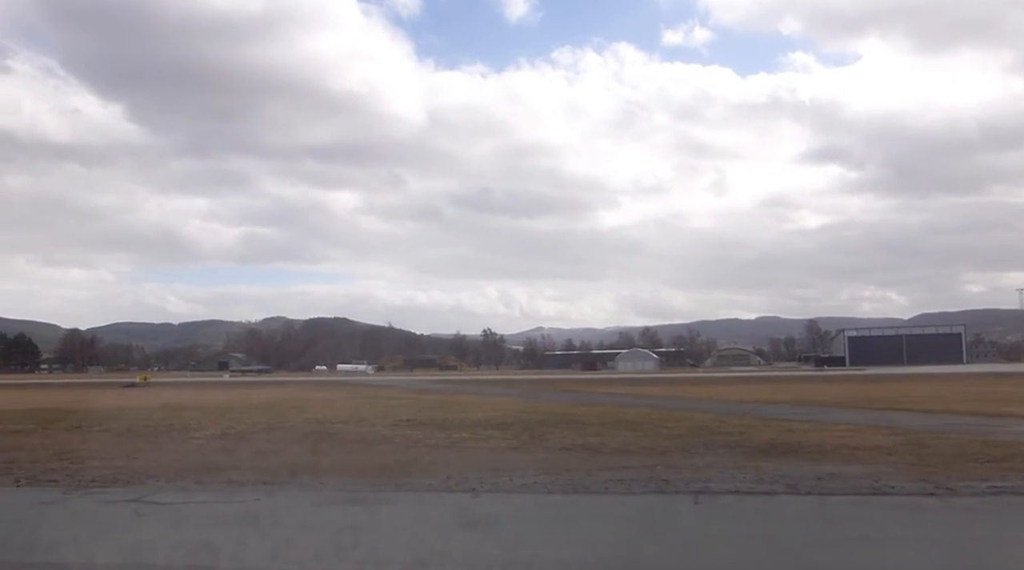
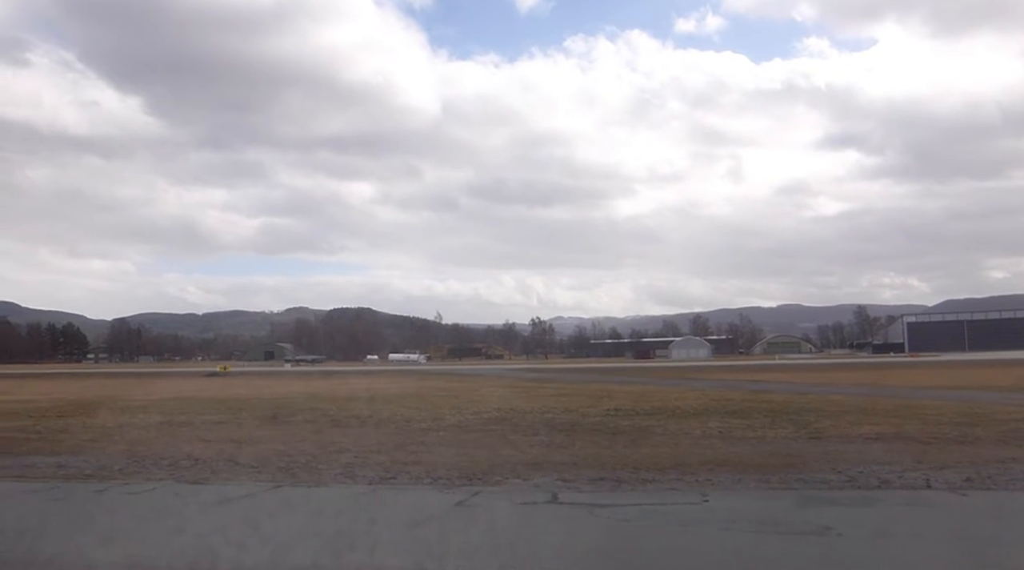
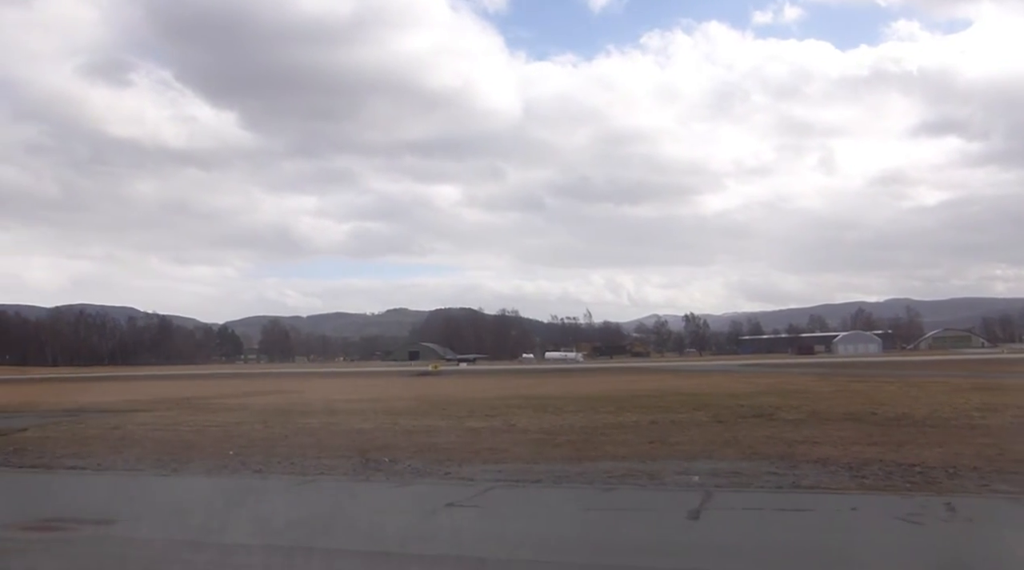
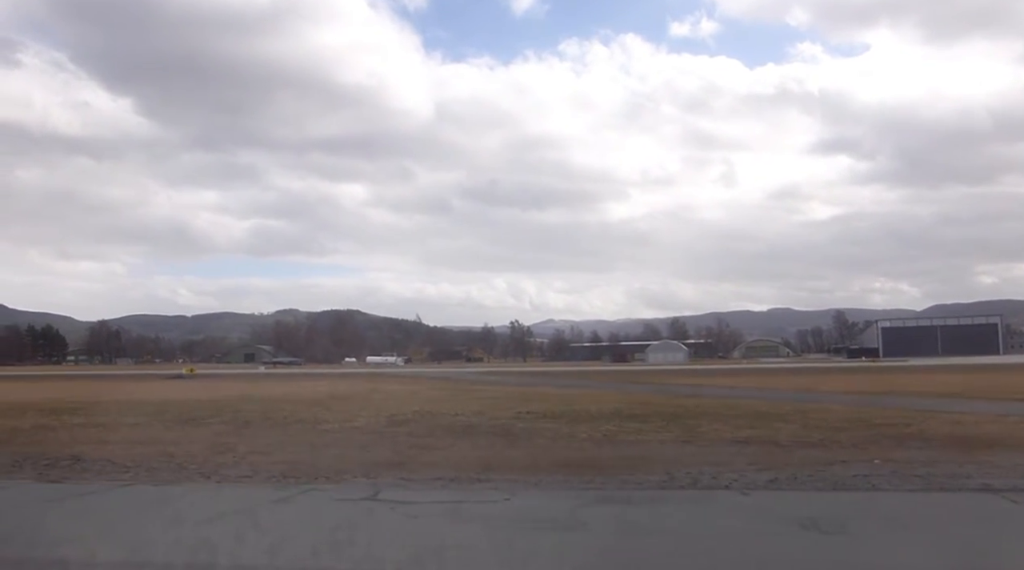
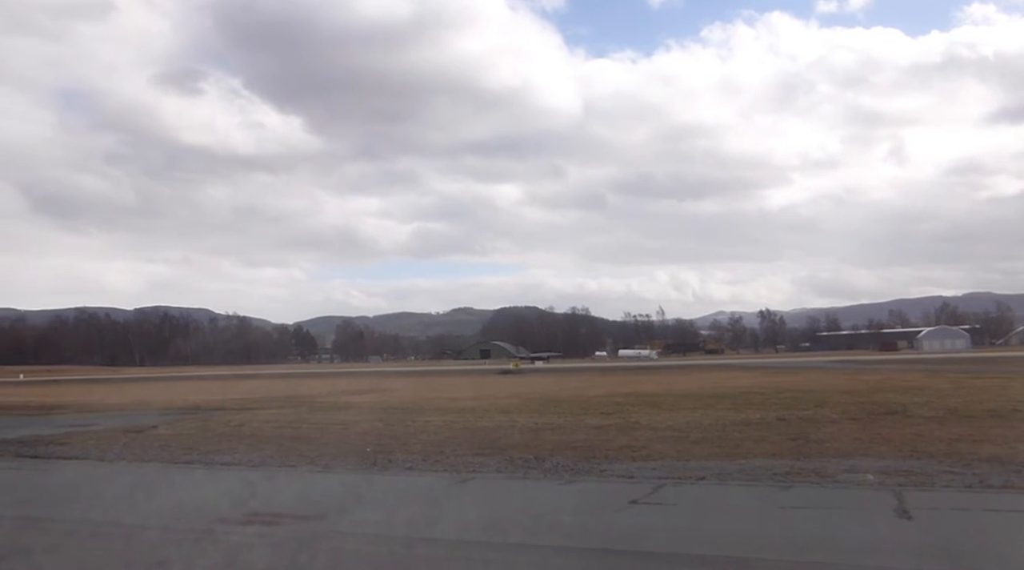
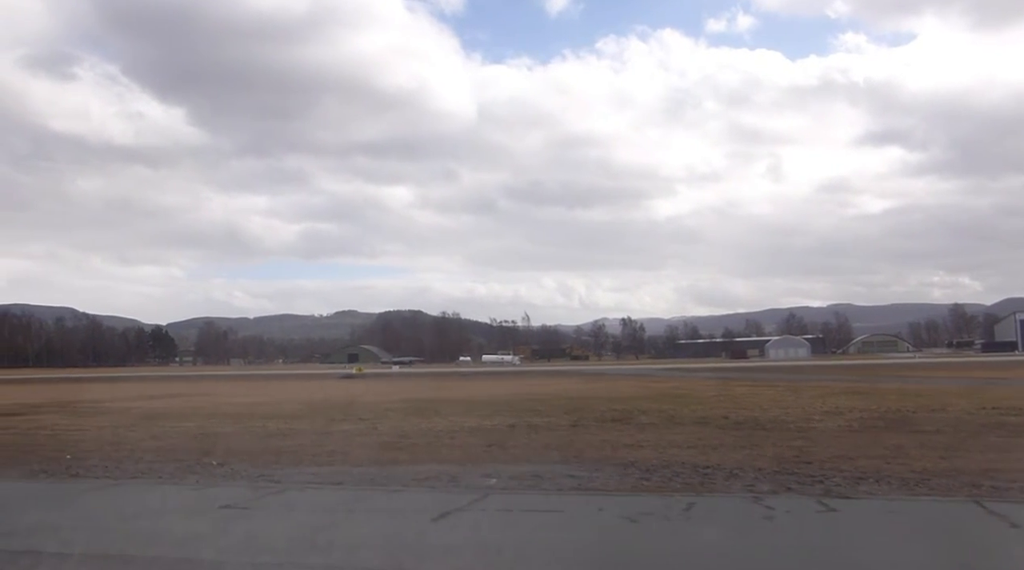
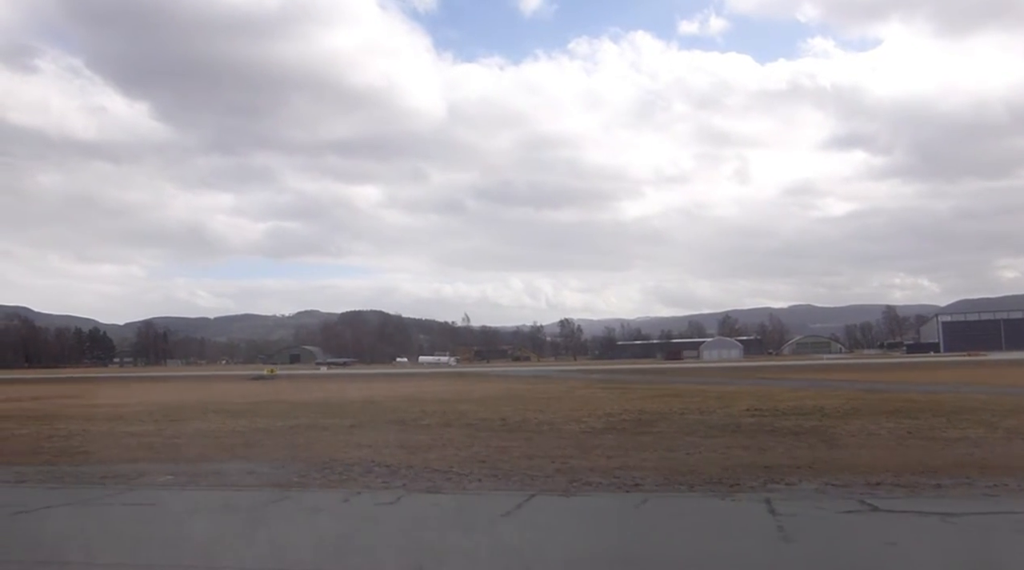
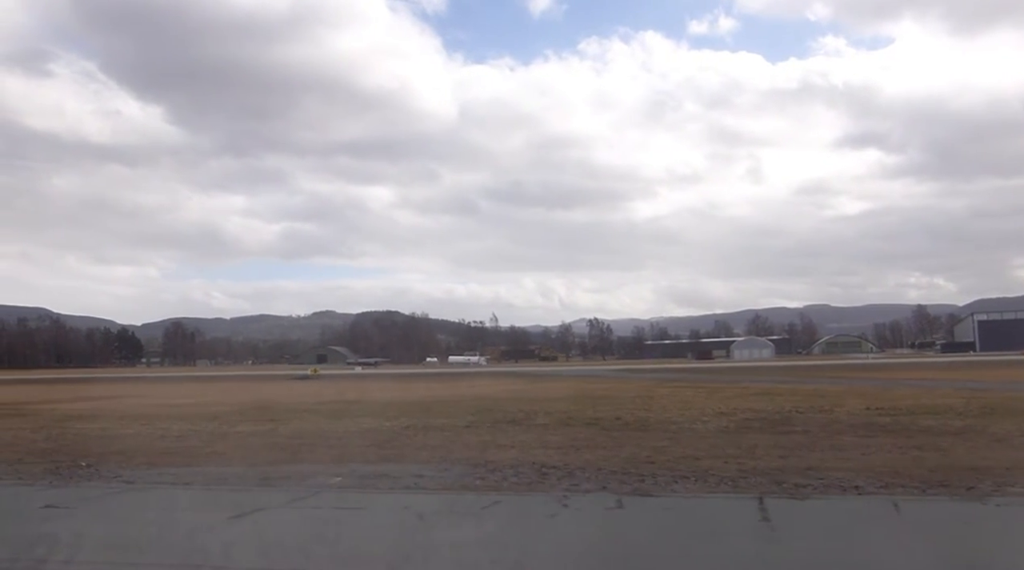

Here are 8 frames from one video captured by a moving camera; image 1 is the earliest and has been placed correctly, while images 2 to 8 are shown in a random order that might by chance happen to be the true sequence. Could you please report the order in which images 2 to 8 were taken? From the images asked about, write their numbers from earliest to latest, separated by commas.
4, 2, 7, 8, 6, 3, 5
